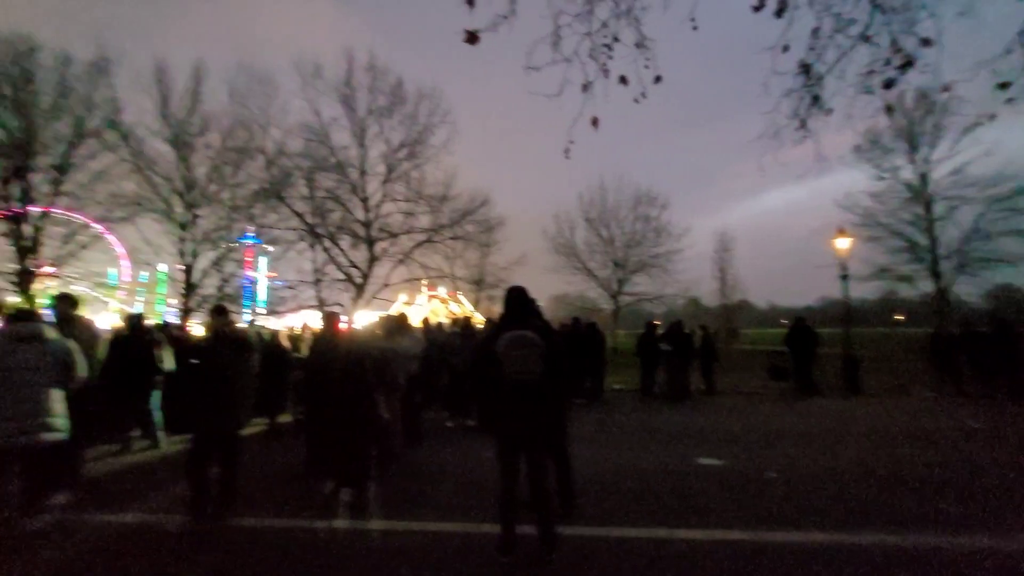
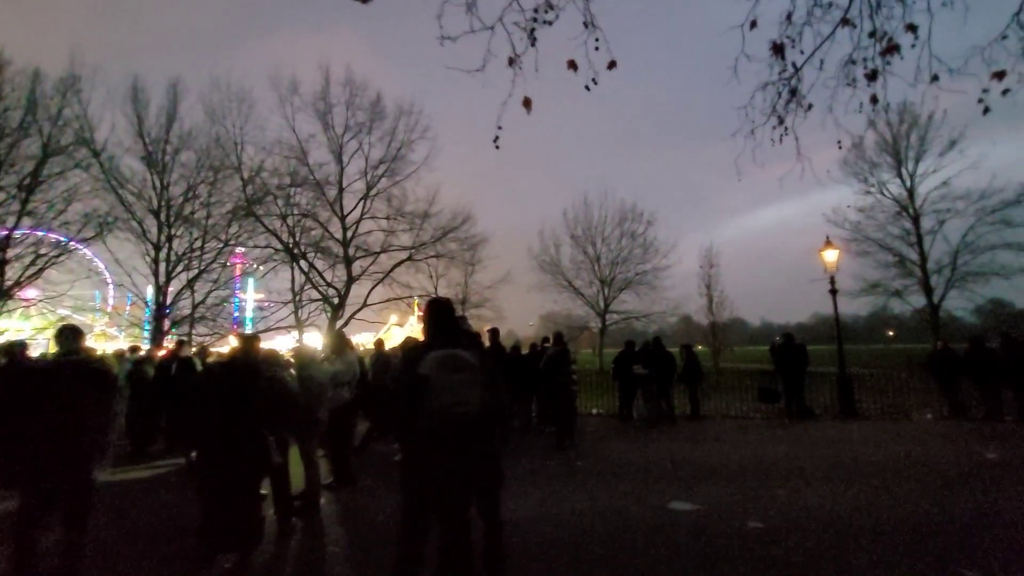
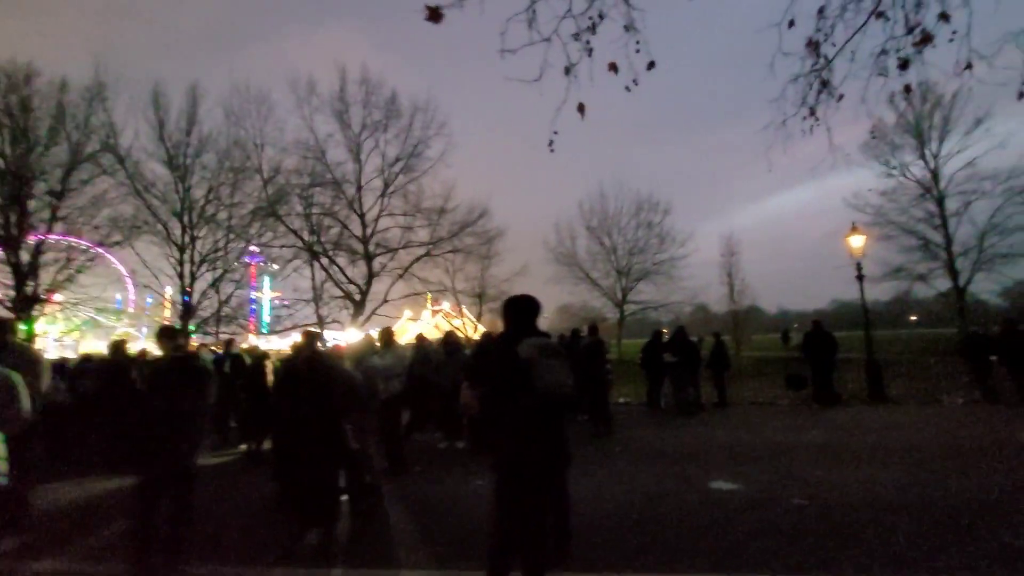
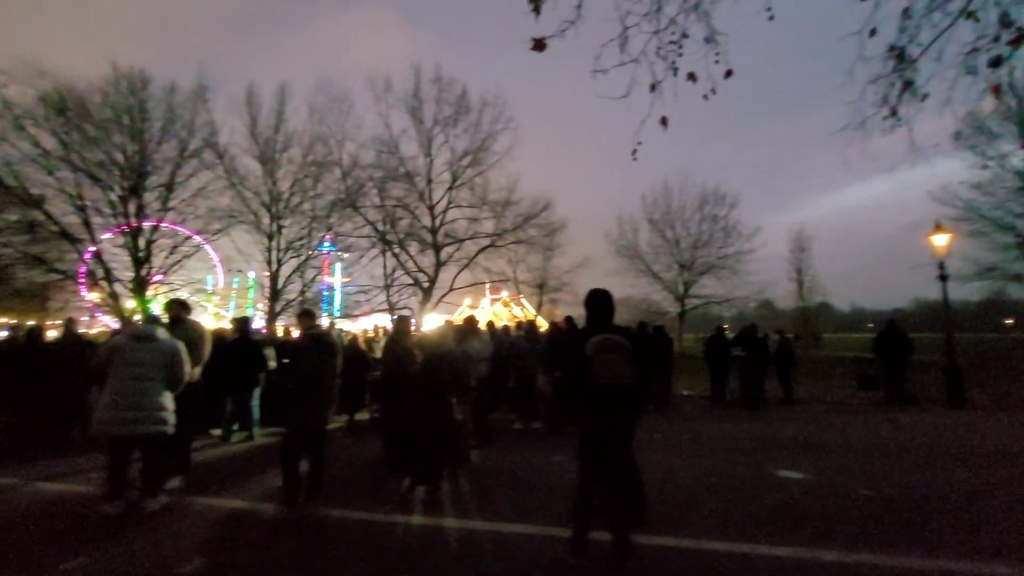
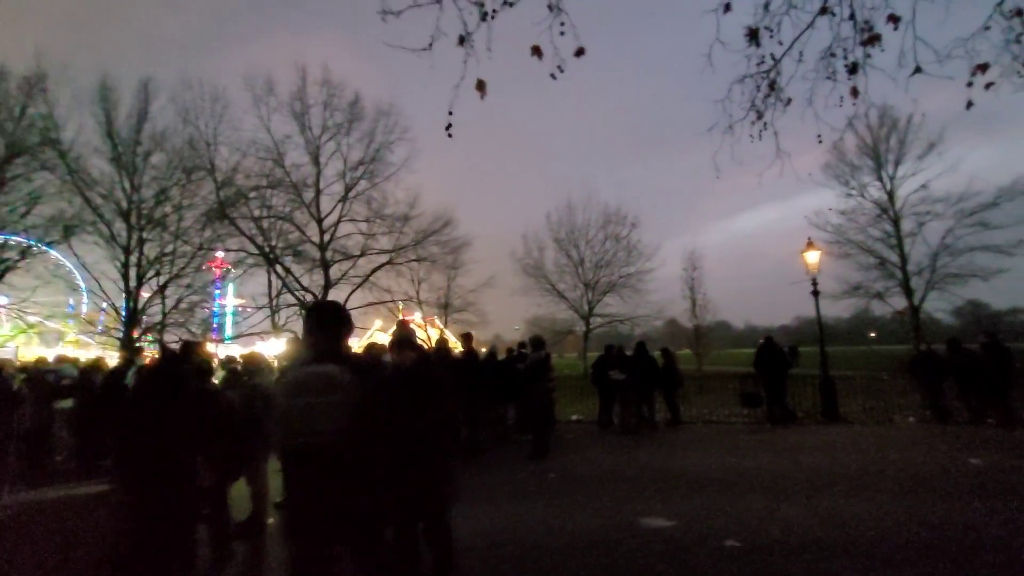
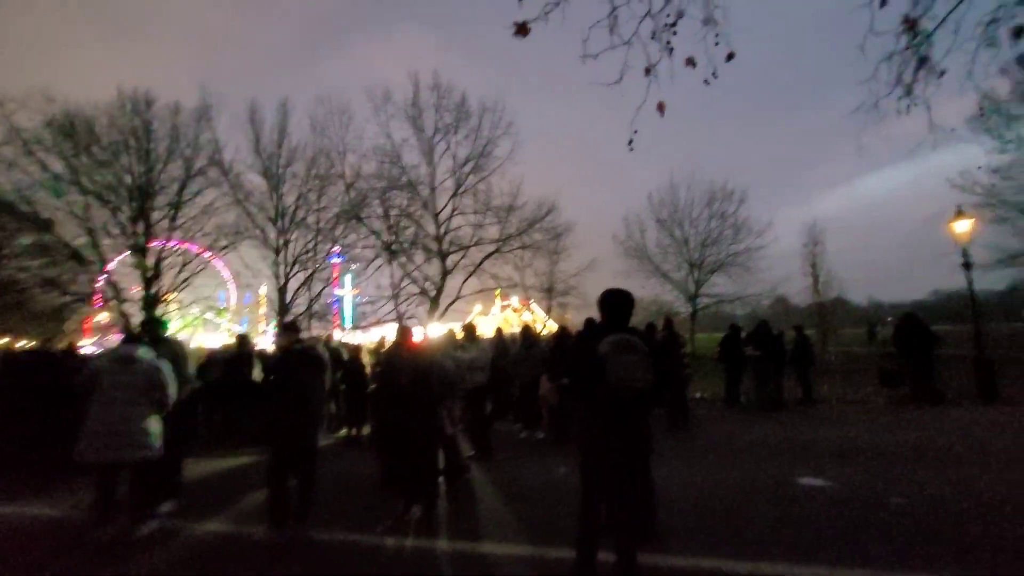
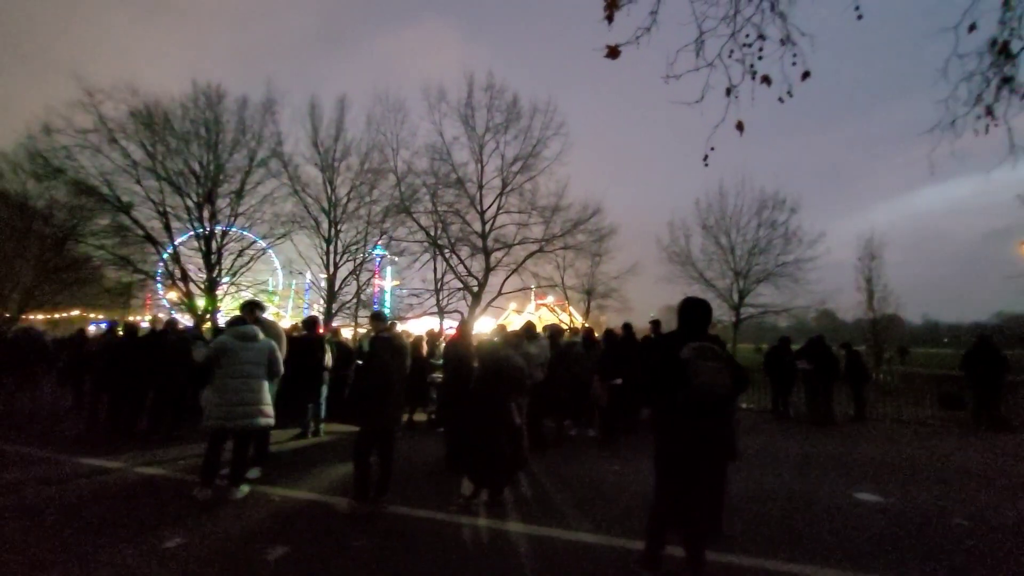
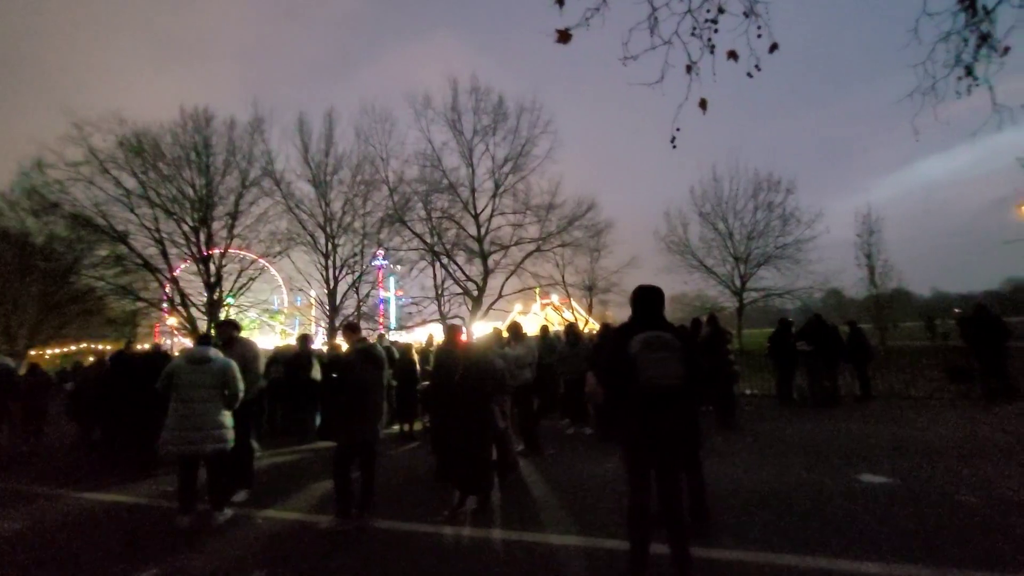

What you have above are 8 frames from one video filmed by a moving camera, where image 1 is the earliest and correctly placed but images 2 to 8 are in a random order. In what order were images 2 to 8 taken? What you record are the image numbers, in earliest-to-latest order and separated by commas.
4, 7, 8, 6, 3, 2, 5
